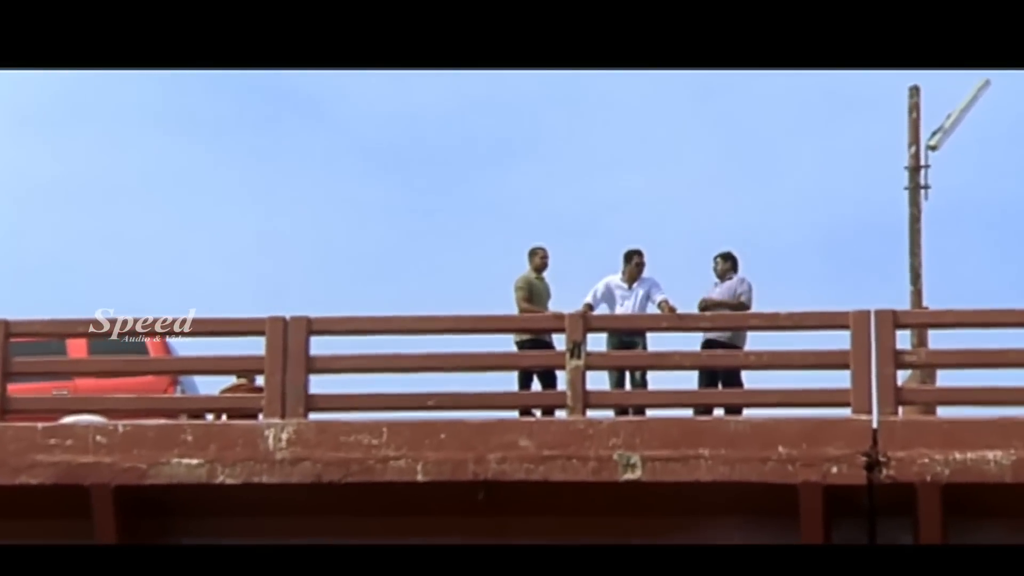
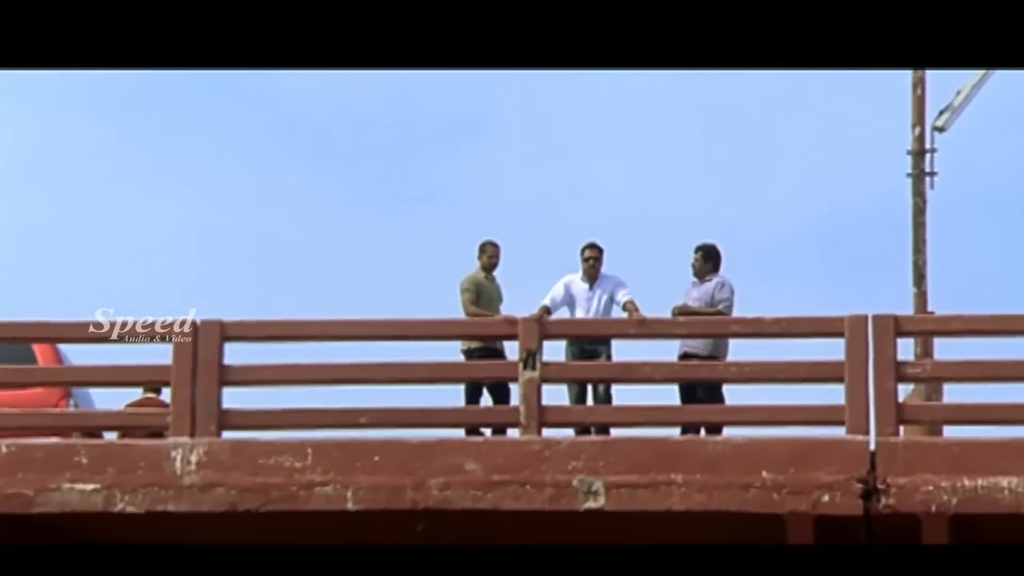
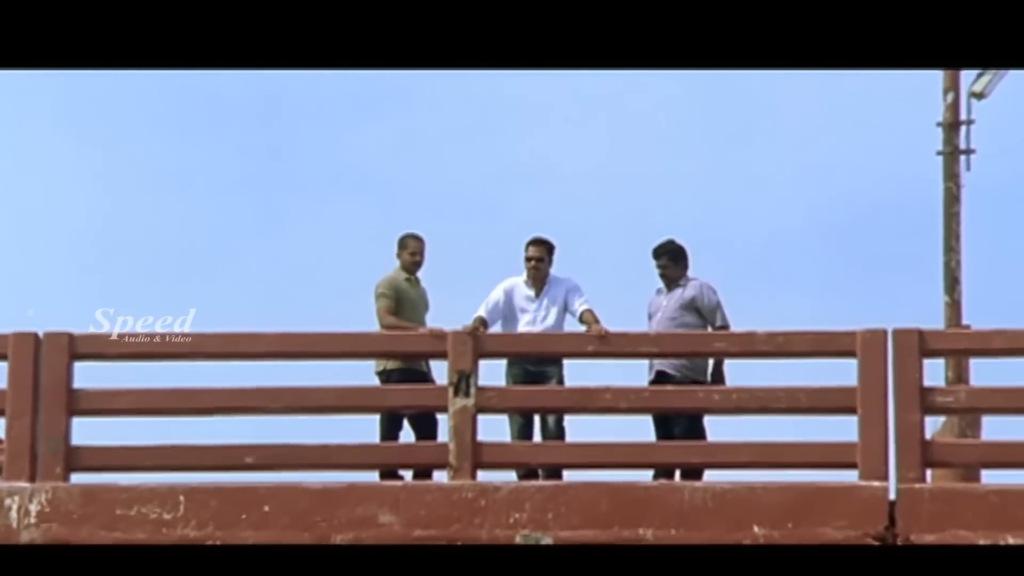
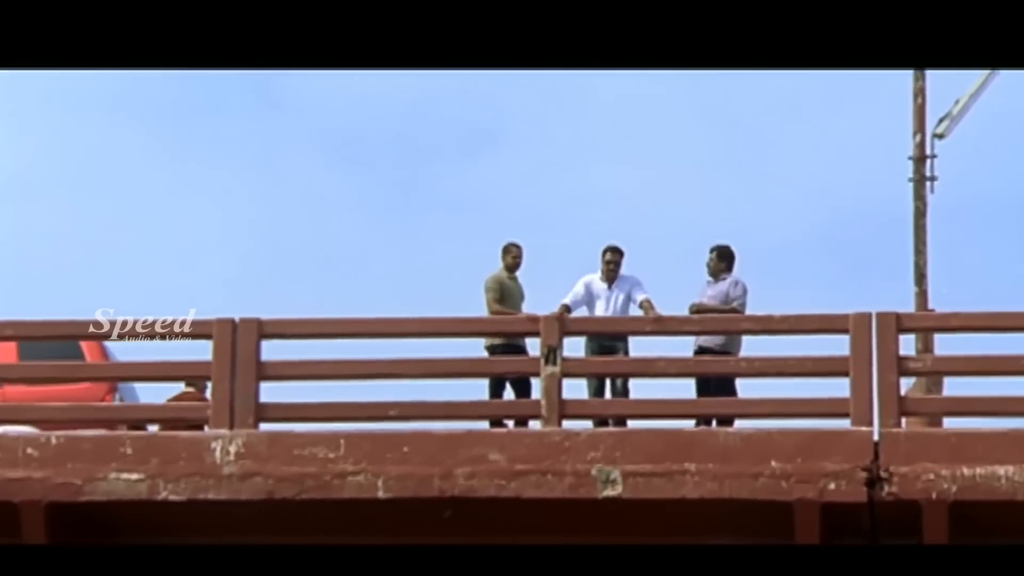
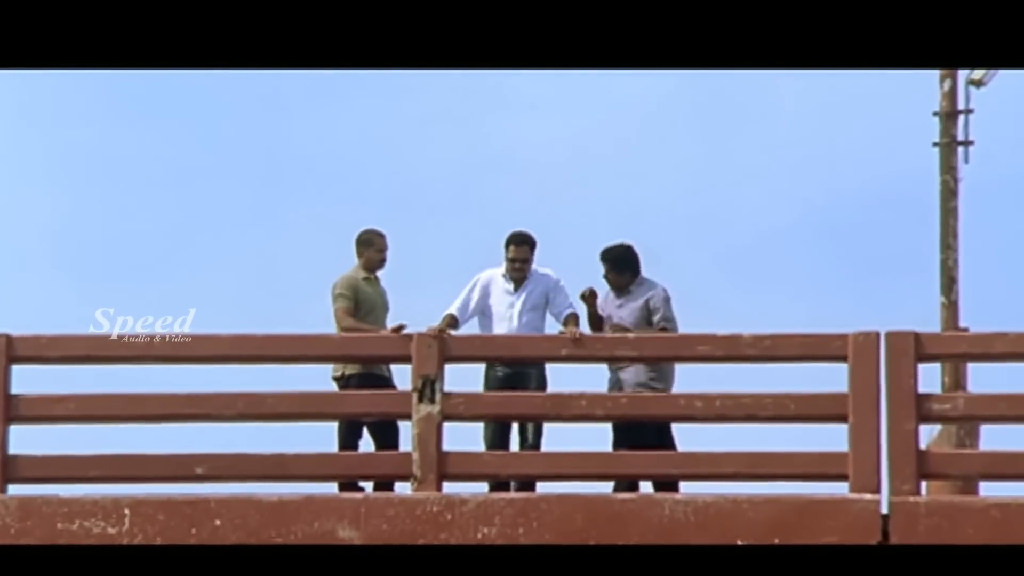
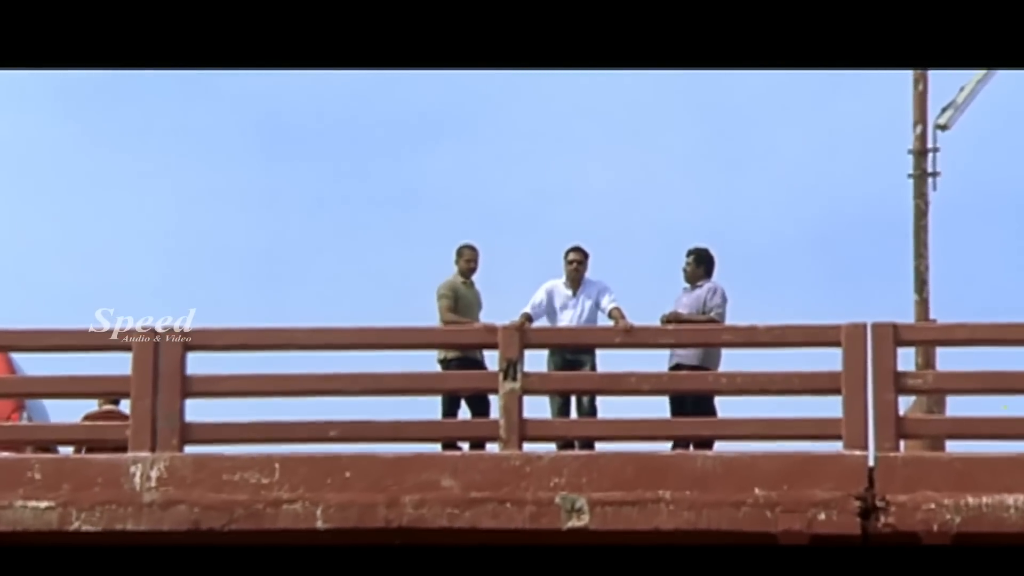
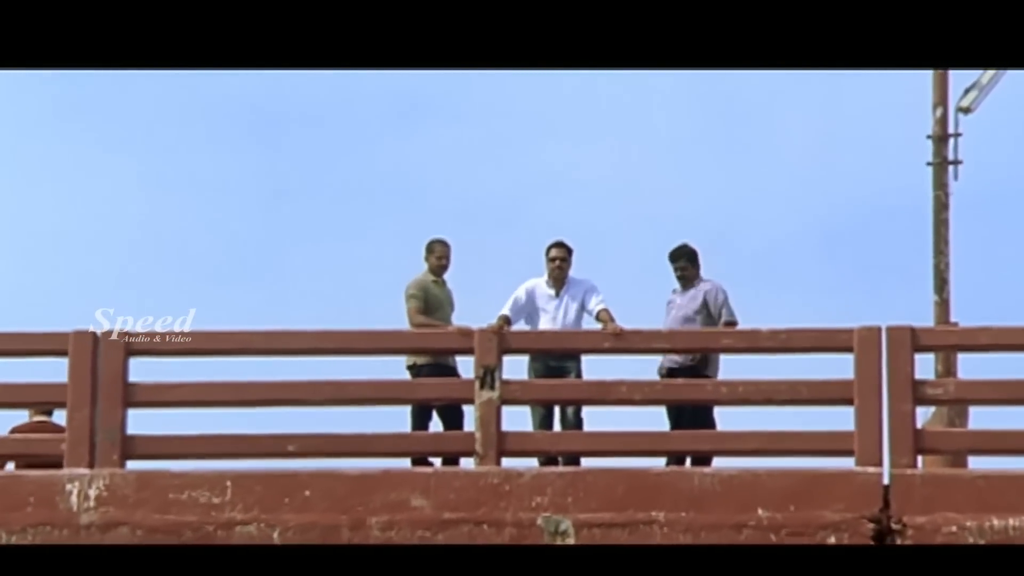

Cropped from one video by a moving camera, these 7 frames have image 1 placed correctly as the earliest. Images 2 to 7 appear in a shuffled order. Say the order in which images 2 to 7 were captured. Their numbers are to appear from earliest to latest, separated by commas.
4, 2, 6, 7, 3, 5
